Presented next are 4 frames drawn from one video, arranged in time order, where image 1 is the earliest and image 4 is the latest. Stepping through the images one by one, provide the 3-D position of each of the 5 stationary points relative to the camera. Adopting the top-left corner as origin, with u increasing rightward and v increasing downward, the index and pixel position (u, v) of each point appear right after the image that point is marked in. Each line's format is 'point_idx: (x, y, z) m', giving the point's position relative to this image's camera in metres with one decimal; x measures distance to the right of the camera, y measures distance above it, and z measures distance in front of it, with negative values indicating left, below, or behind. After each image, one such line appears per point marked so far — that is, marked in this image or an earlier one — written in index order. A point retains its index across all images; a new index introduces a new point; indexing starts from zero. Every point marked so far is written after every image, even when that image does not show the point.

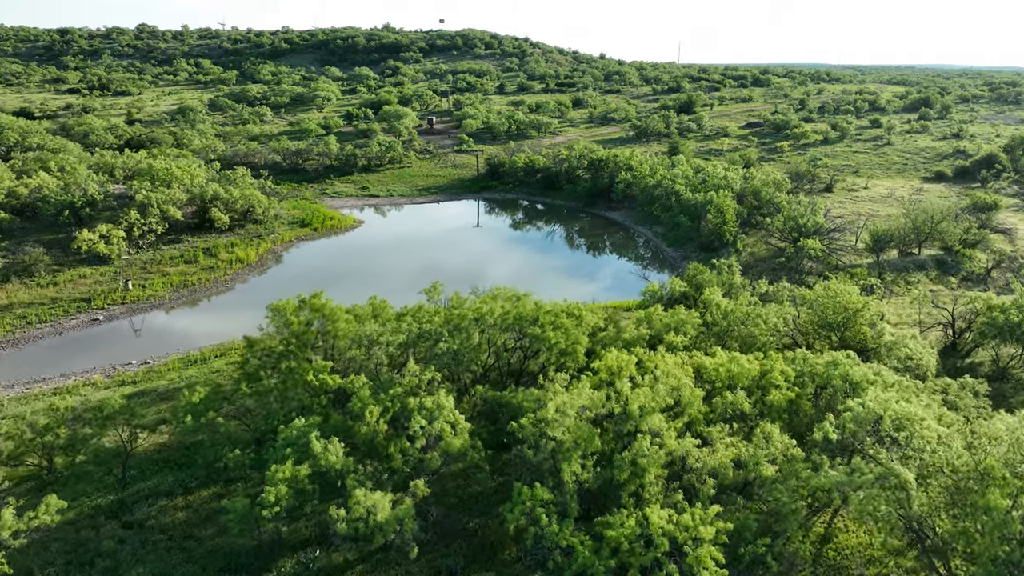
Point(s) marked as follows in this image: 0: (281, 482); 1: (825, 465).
0: (-5.1, -4.2, +14.3) m
1: (+6.4, -3.6, +13.4) m
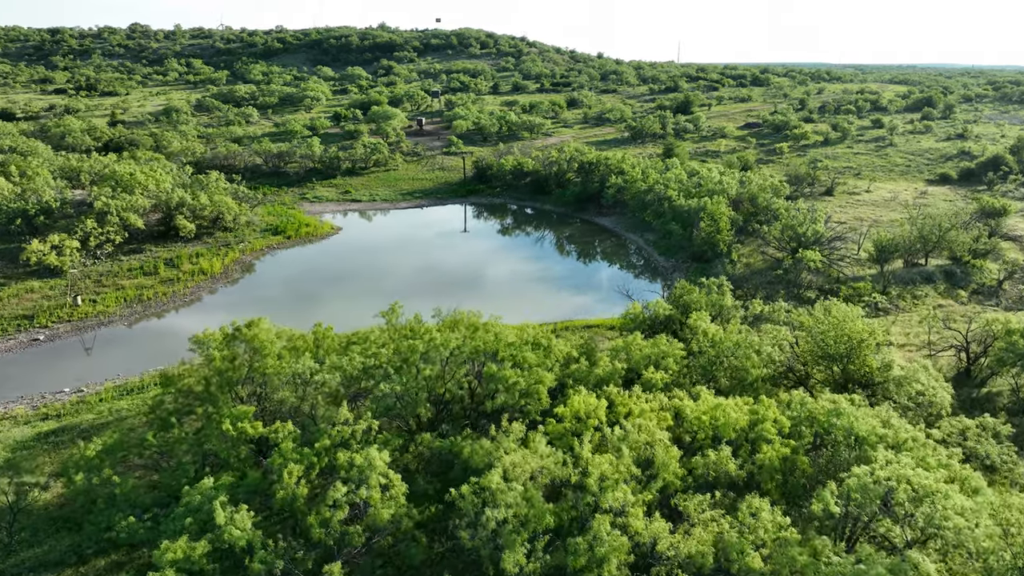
0: (-6.2, -5.0, +11.9) m
1: (+5.2, -4.4, +10.9) m
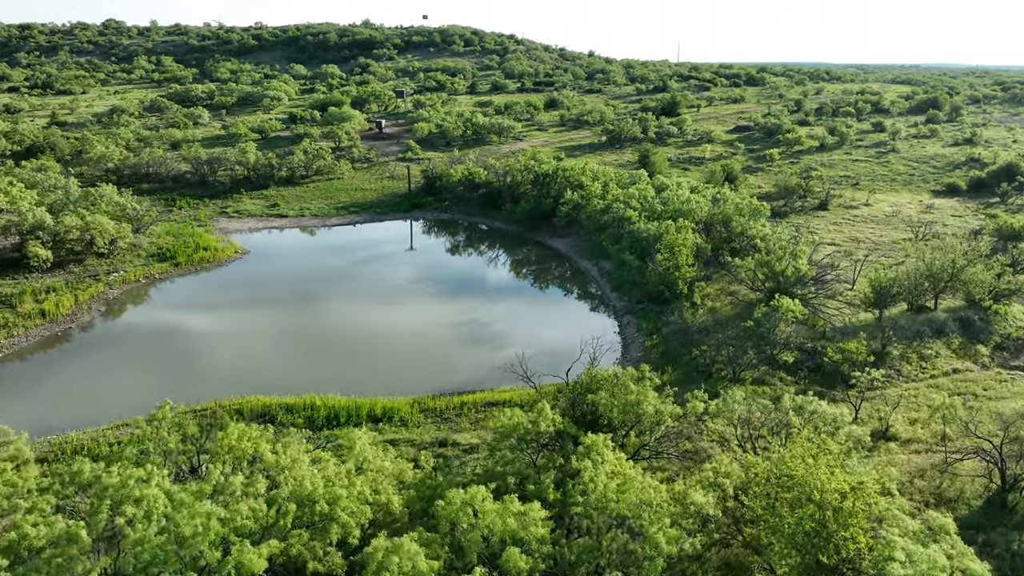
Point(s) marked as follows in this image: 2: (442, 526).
0: (-10.5, -7.3, +4.6) m
1: (+0.9, -6.7, +3.6) m
2: (-1.2, -4.2, +11.7) m
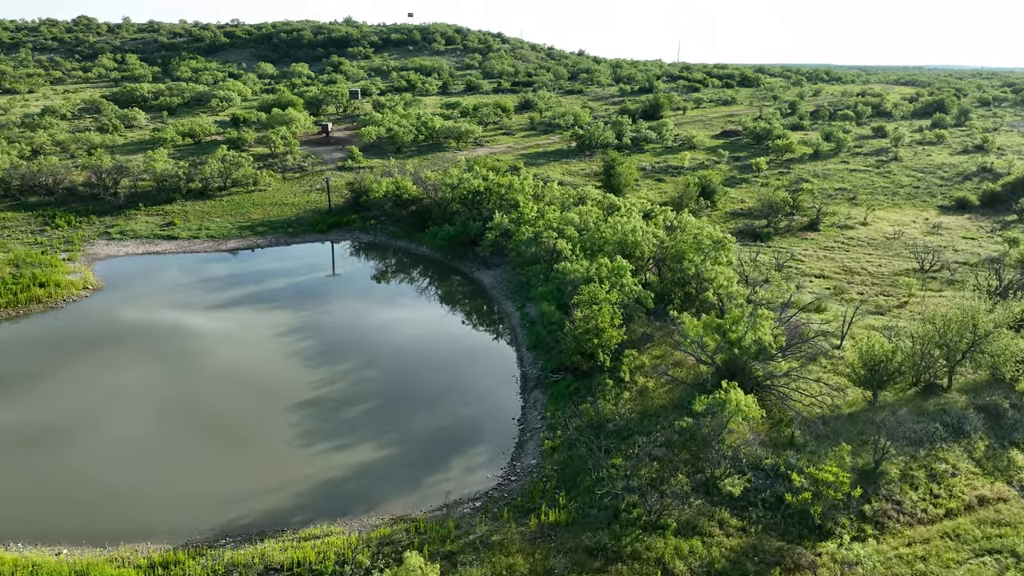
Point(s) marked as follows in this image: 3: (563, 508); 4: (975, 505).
0: (-15.3, -9.6, -3.4) m
1: (-3.9, -9.0, -4.4) m
2: (-6.0, -6.5, +3.8) m
3: (+1.3, -5.7, +17.0) m
4: (+12.1, -5.6, +17.1) m
